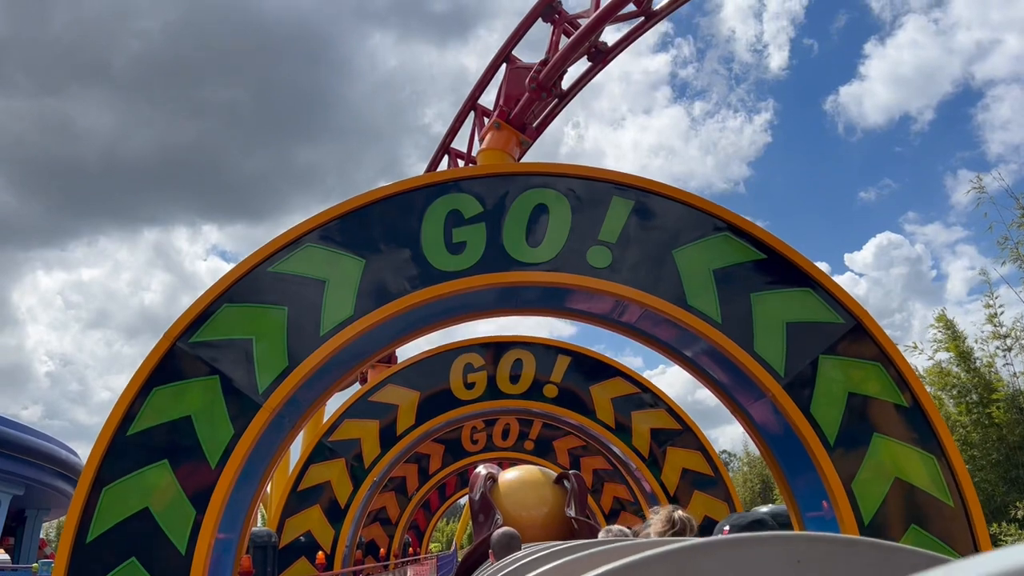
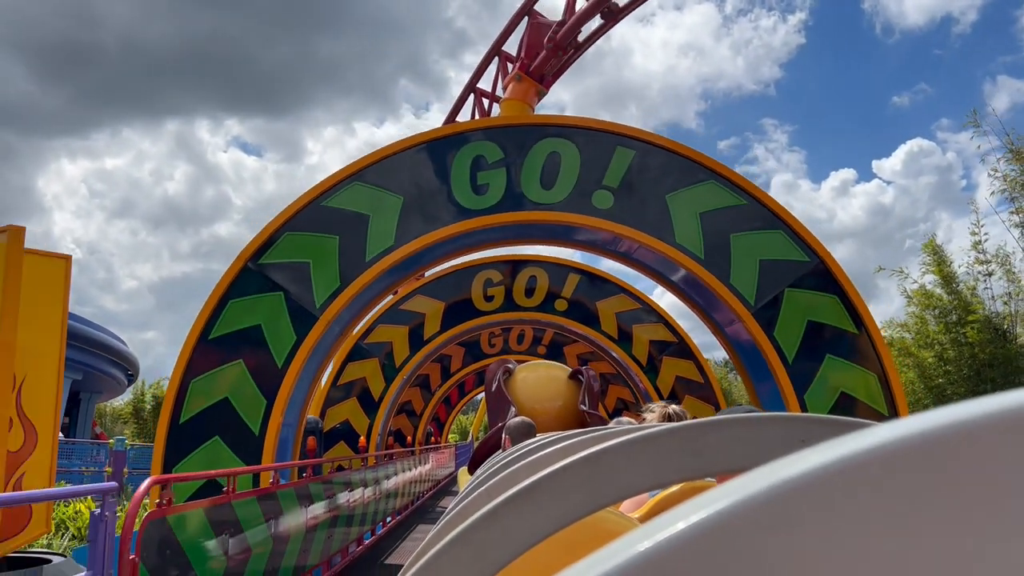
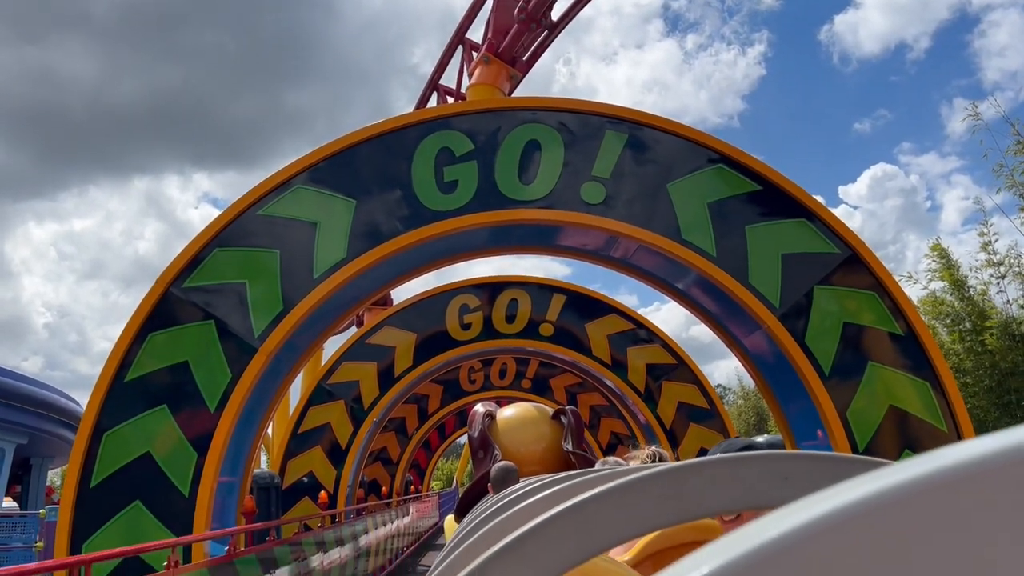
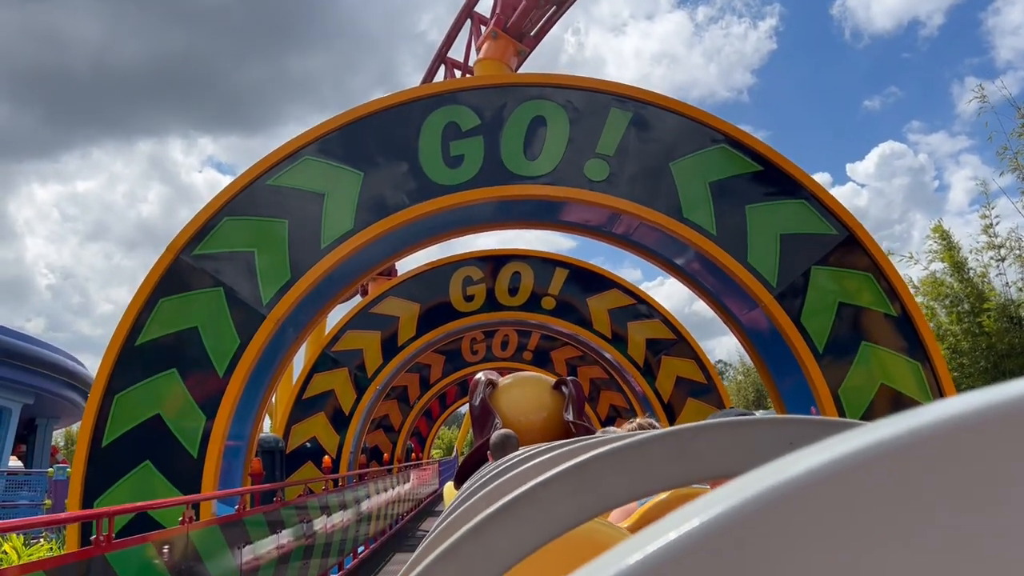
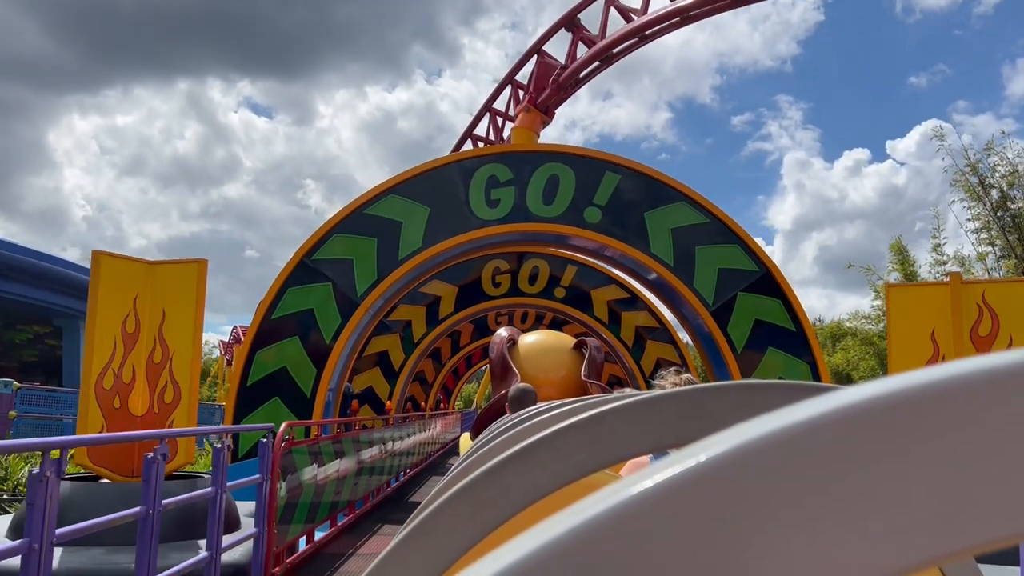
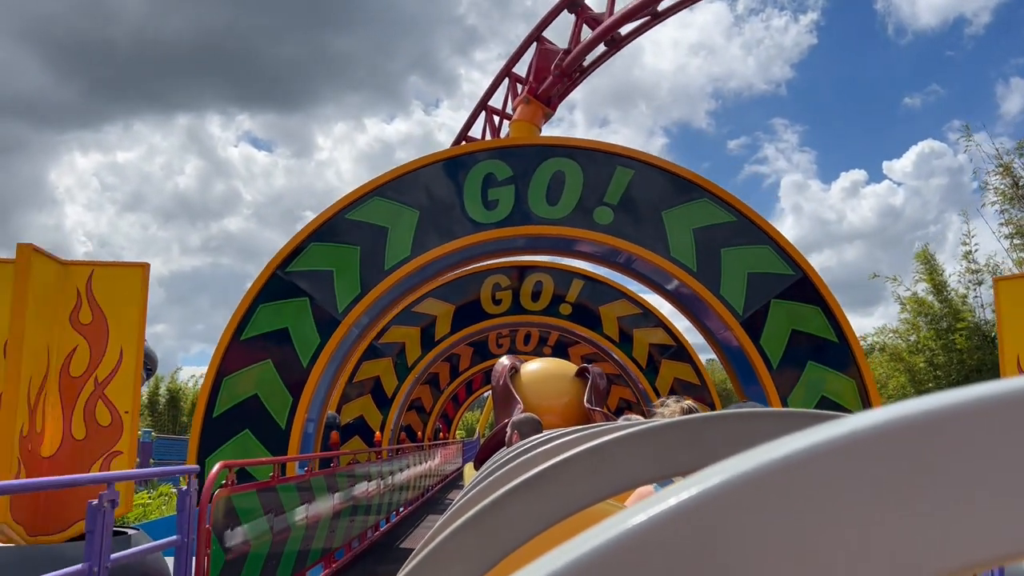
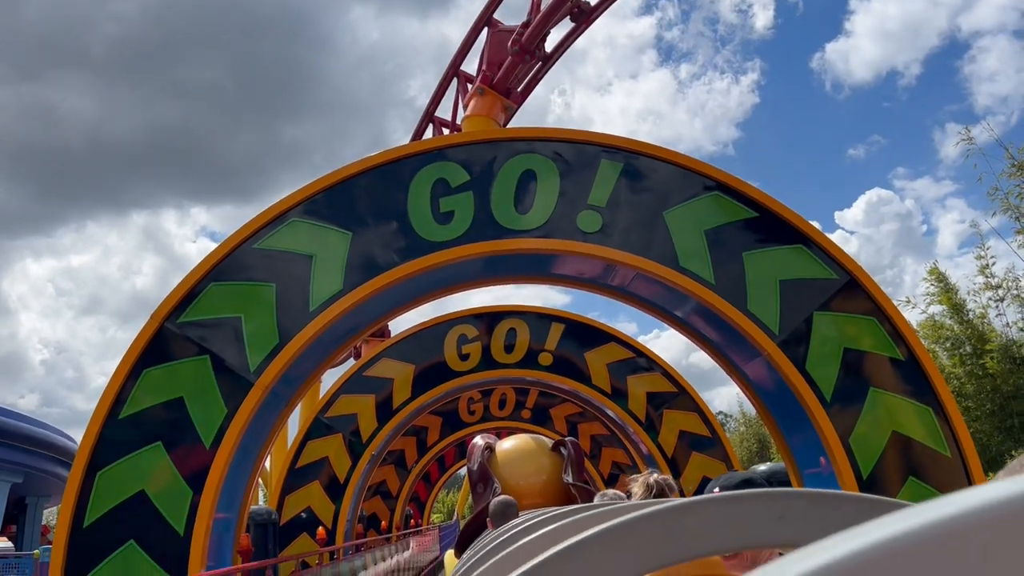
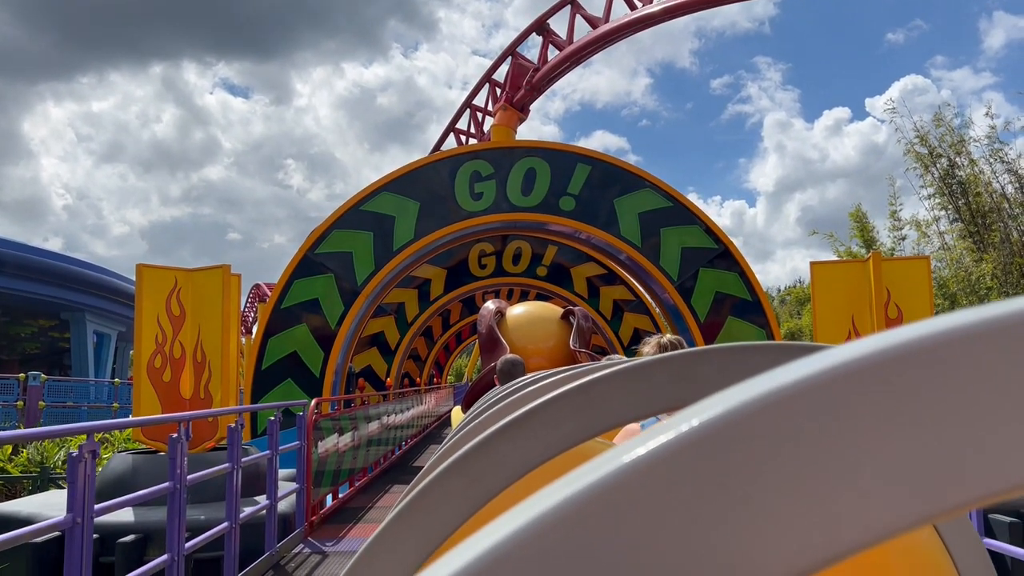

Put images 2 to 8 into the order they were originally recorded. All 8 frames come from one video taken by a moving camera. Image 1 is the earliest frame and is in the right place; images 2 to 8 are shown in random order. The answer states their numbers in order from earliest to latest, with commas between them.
7, 3, 4, 2, 6, 5, 8
